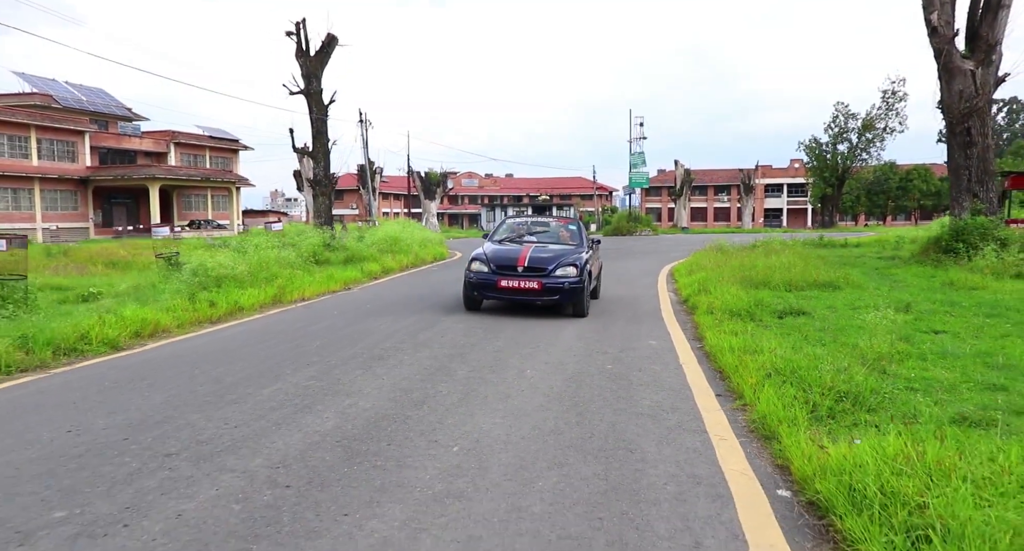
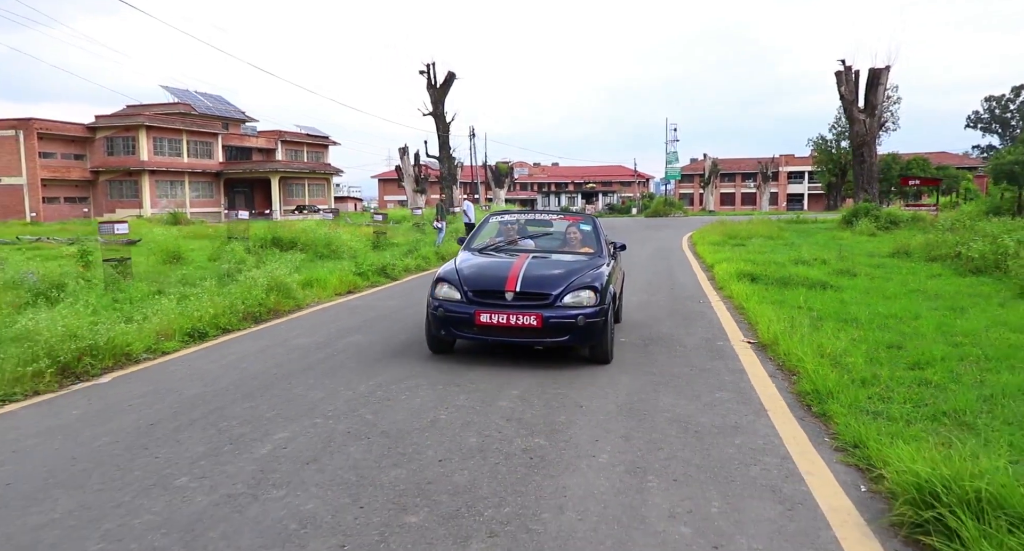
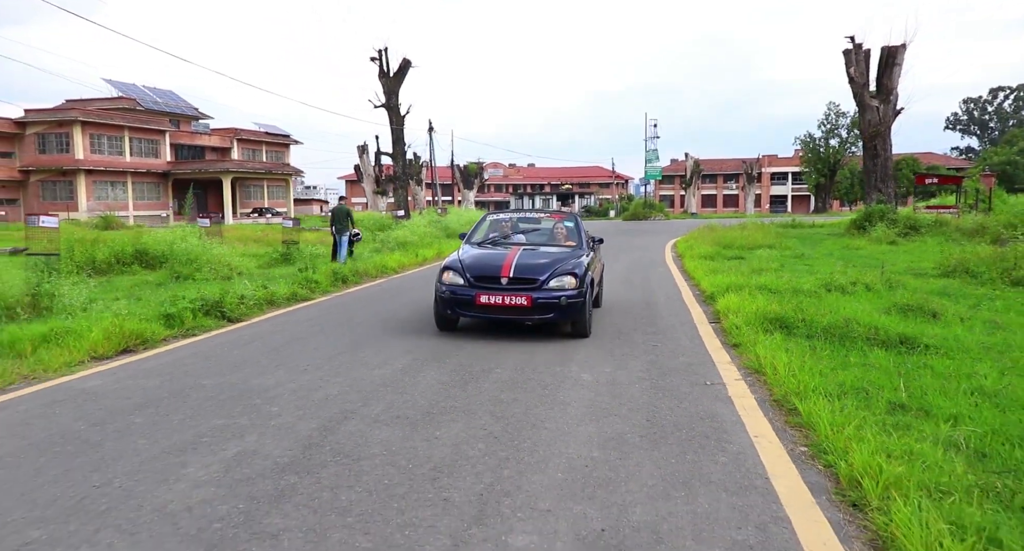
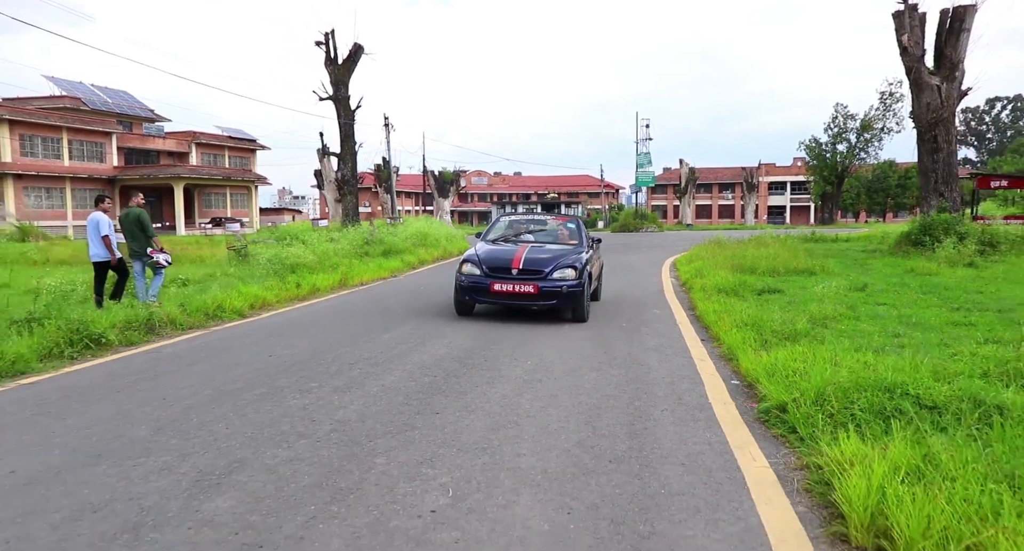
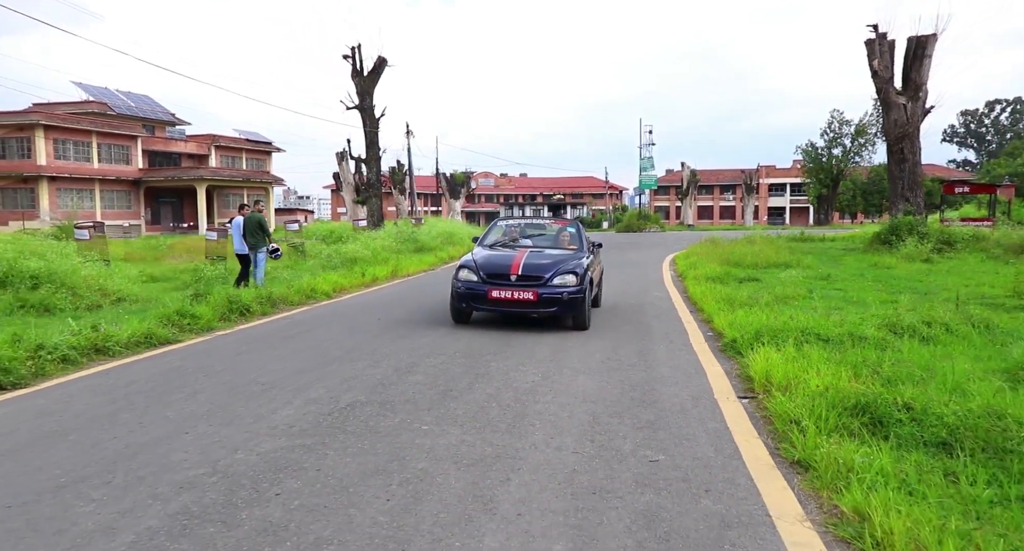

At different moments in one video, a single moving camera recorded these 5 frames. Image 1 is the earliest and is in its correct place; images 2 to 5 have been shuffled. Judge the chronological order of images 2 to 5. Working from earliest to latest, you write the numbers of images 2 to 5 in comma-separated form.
4, 5, 3, 2
